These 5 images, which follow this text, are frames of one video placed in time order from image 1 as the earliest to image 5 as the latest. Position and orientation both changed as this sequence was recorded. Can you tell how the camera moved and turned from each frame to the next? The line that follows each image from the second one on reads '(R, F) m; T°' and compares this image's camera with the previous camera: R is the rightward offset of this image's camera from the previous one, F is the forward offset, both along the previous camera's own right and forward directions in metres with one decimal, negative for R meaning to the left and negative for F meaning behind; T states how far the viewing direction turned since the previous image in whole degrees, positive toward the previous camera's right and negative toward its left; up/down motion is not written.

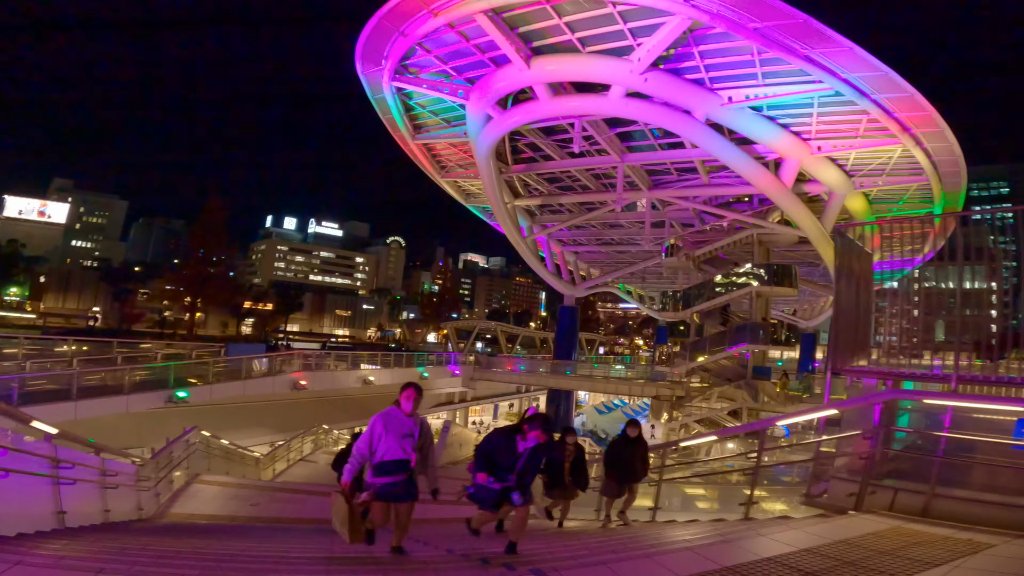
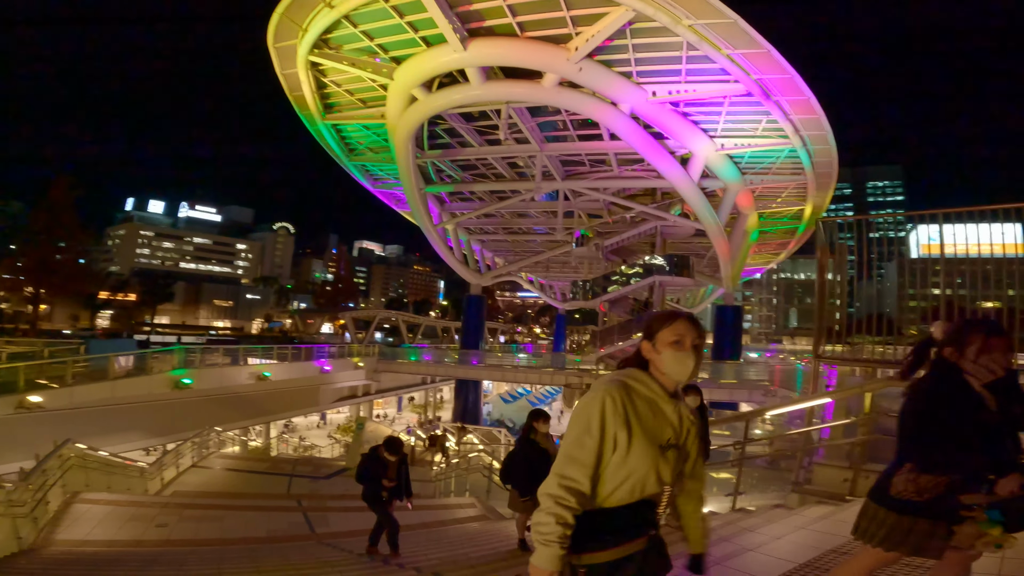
(-0.9, +0.4) m; +10°
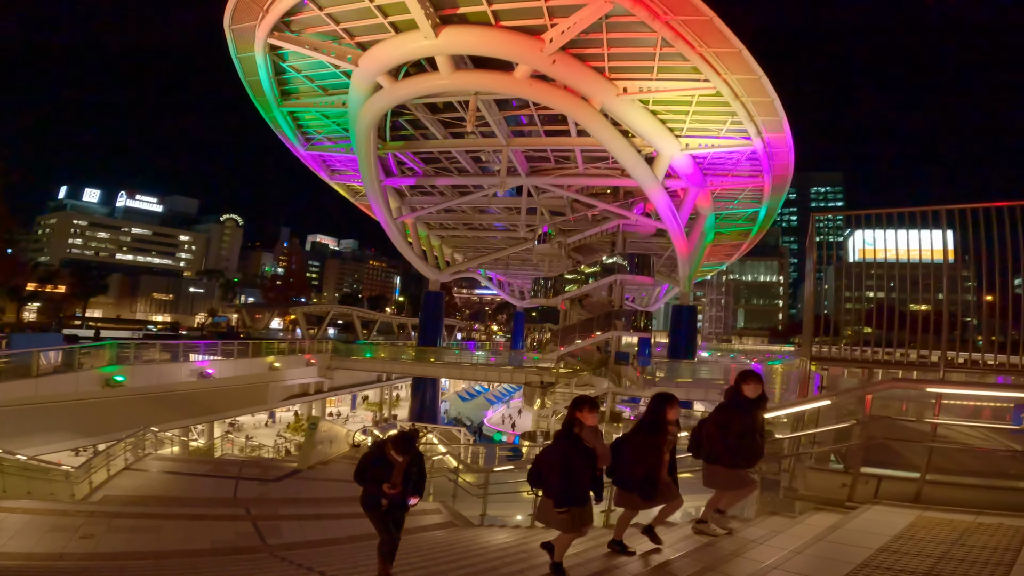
(-0.3, +0.4) m; +4°
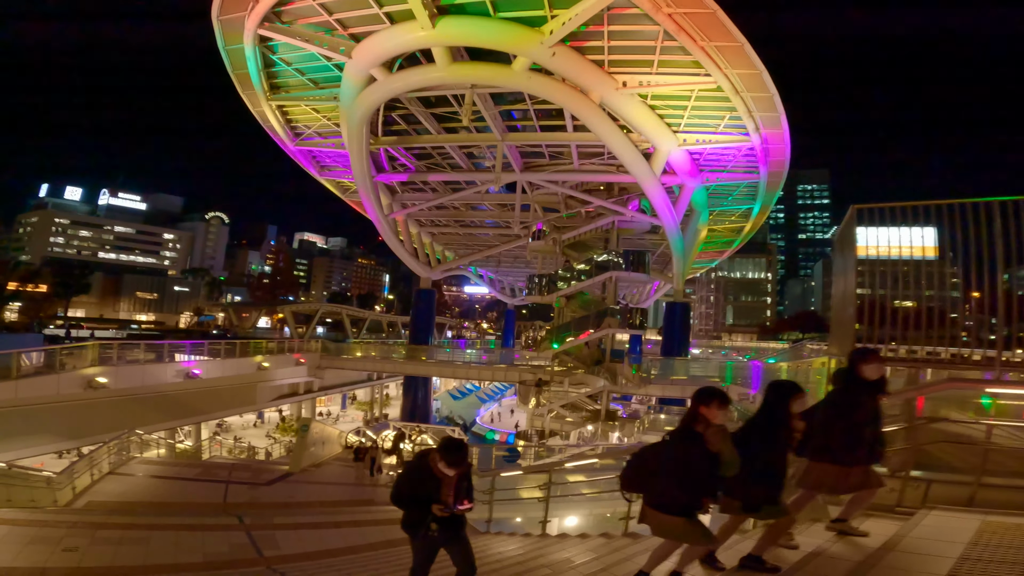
(-0.2, +0.3) m; +1°
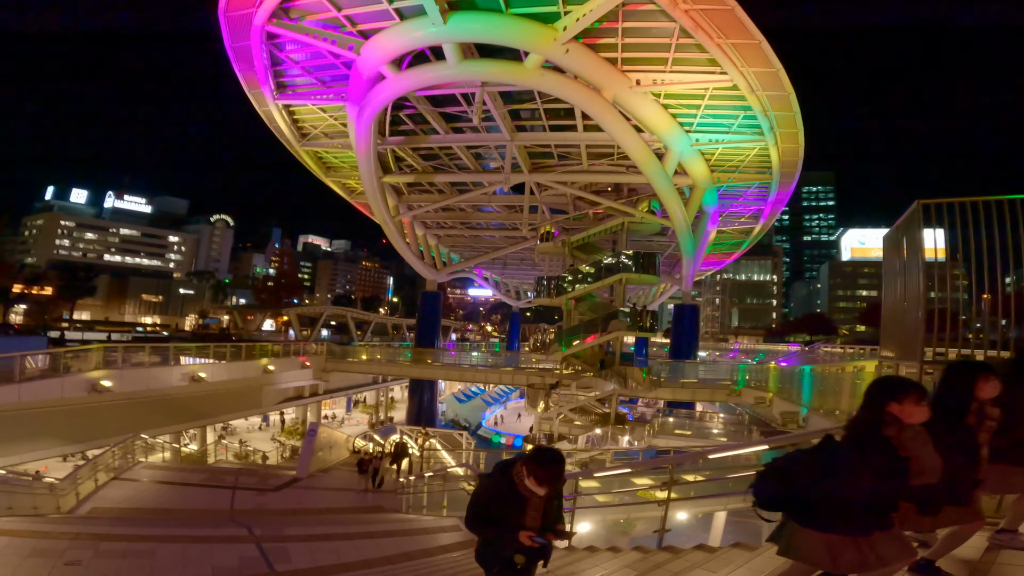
(-0.2, +0.3) m; 0°
